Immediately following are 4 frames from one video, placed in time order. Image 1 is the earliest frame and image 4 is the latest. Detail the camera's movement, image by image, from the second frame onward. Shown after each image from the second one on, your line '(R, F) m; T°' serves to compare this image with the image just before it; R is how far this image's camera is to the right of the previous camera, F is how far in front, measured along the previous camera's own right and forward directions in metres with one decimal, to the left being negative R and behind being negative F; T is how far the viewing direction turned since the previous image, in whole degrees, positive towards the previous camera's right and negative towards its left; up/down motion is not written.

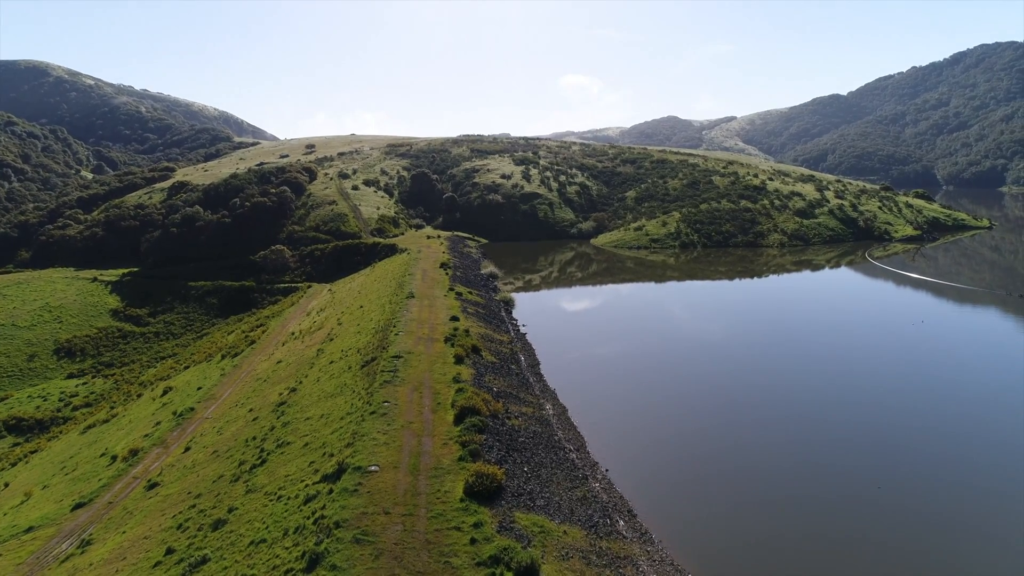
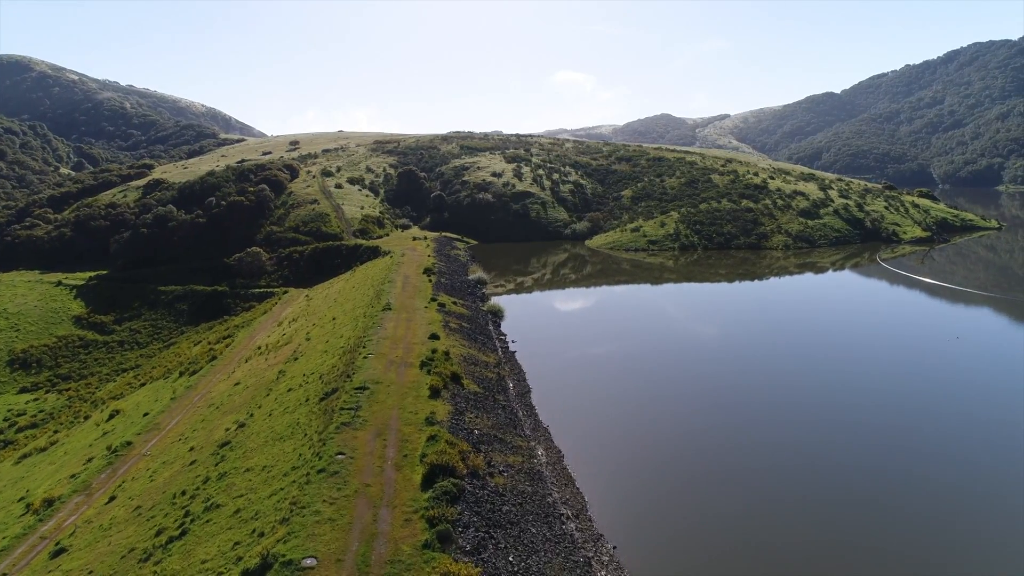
(+0.3, +4.4) m; +1°
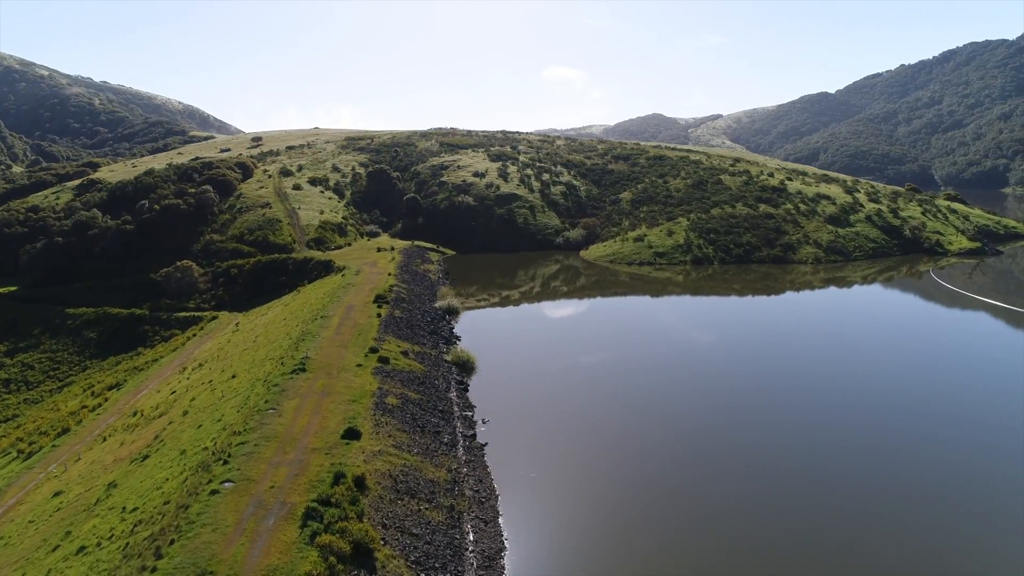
(+0.9, +12.3) m; +1°
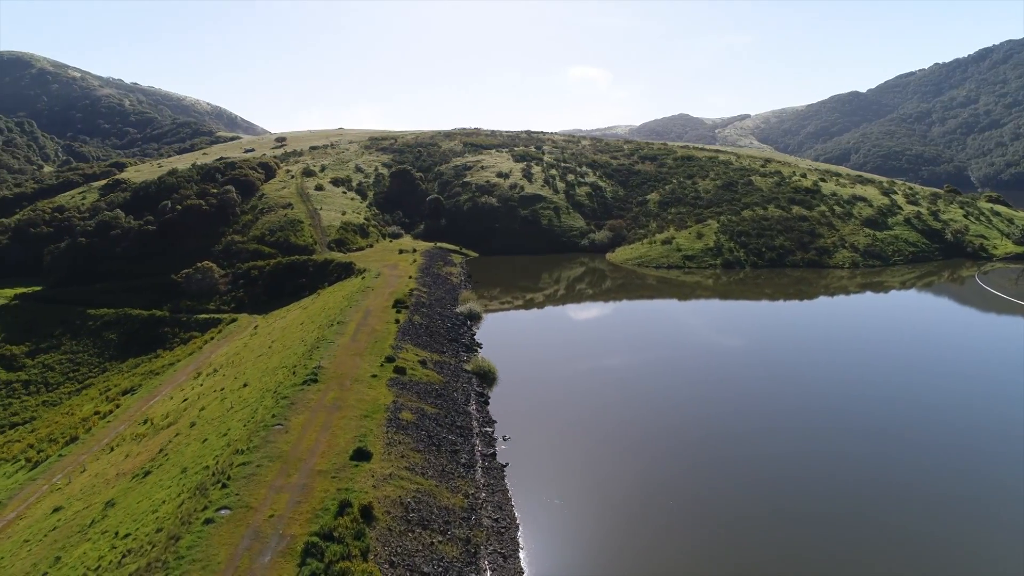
(-0.9, +0.9) m; -2°
